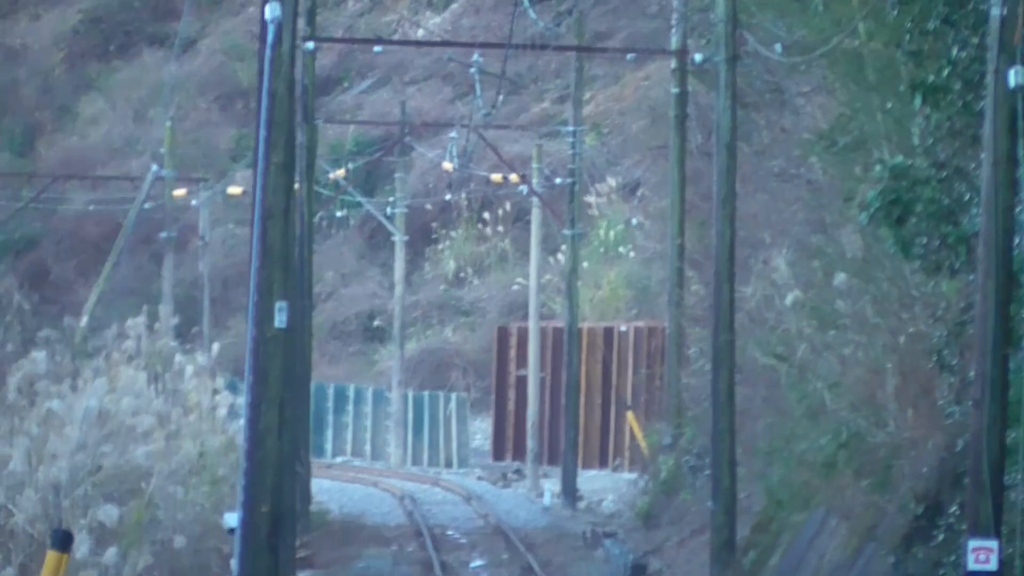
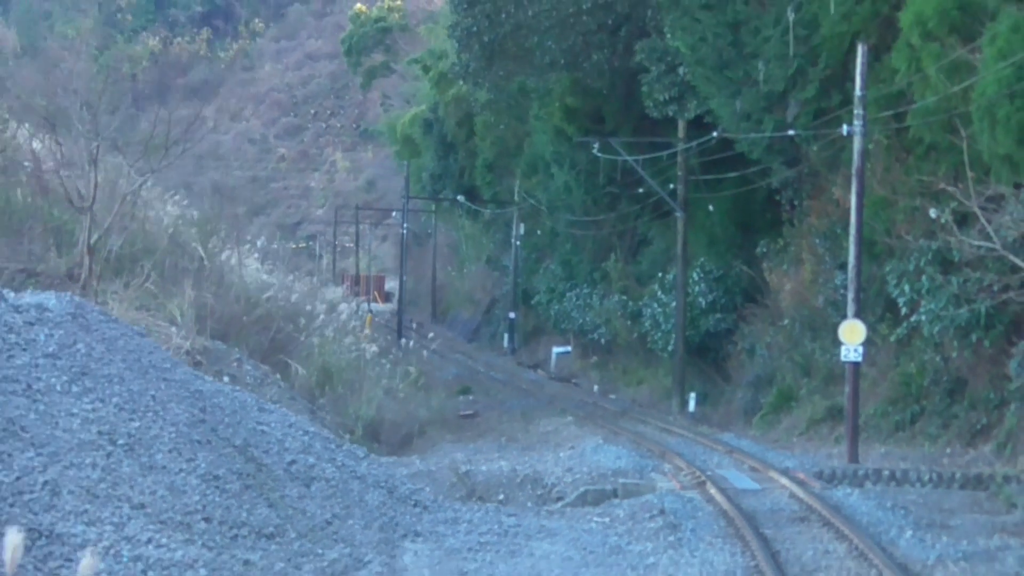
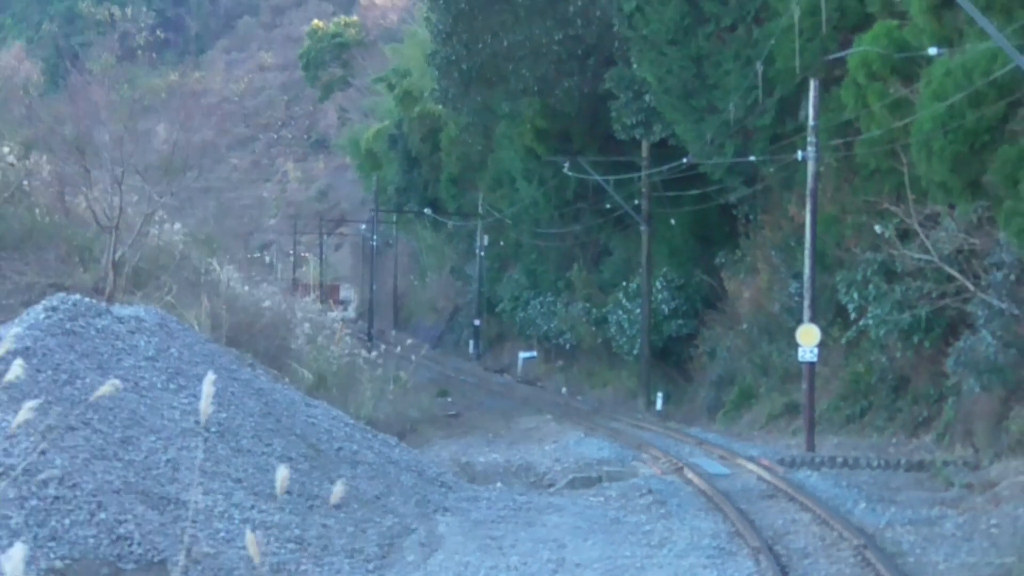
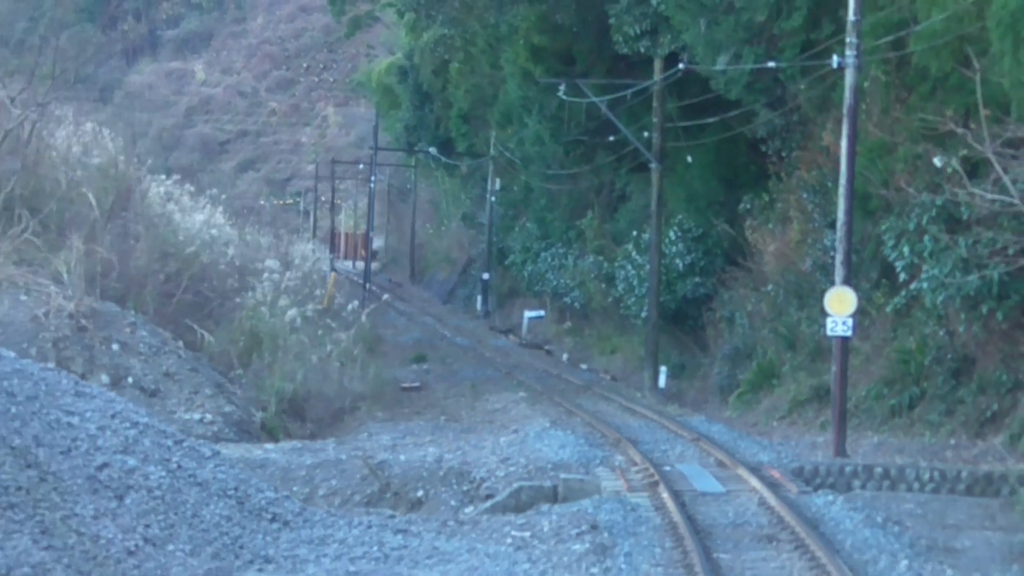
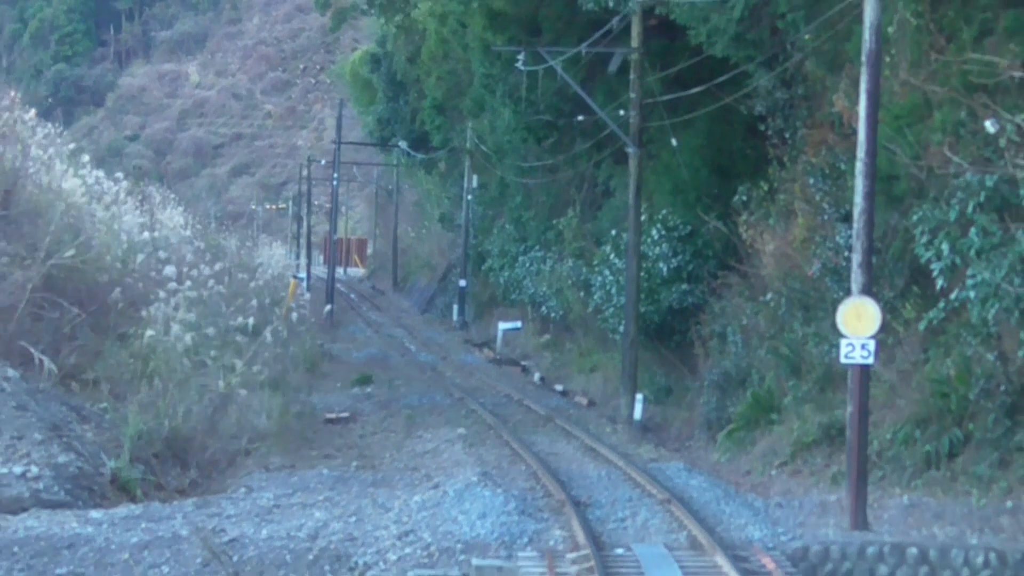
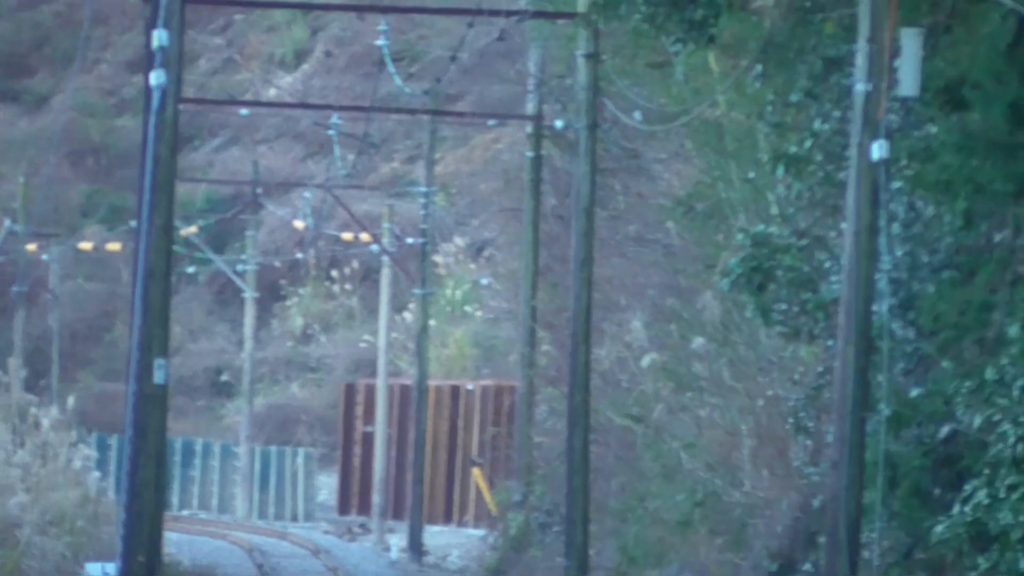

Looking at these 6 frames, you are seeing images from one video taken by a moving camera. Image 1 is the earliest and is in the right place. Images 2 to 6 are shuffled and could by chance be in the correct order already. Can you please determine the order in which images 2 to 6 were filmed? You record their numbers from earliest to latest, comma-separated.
6, 5, 4, 2, 3
